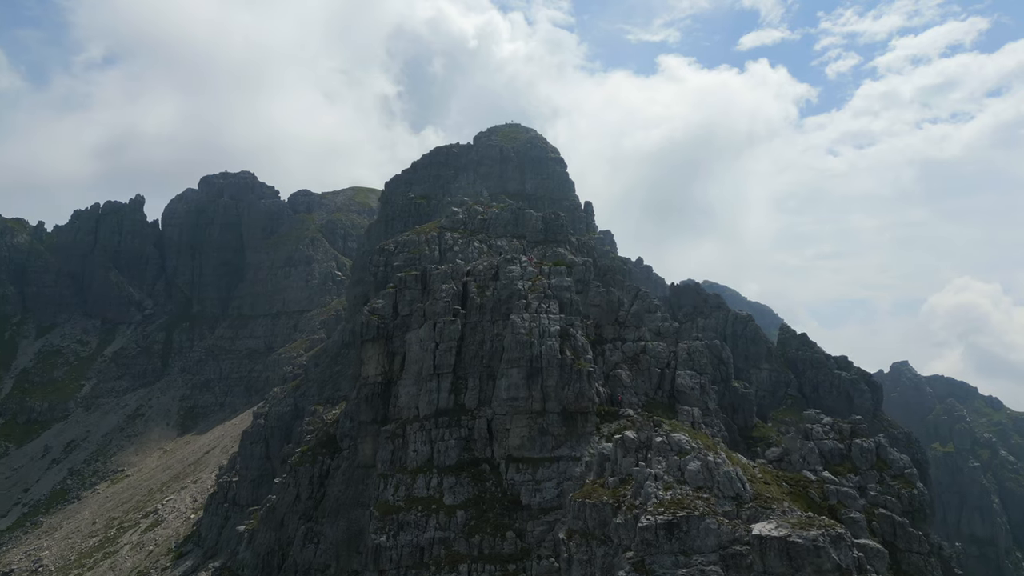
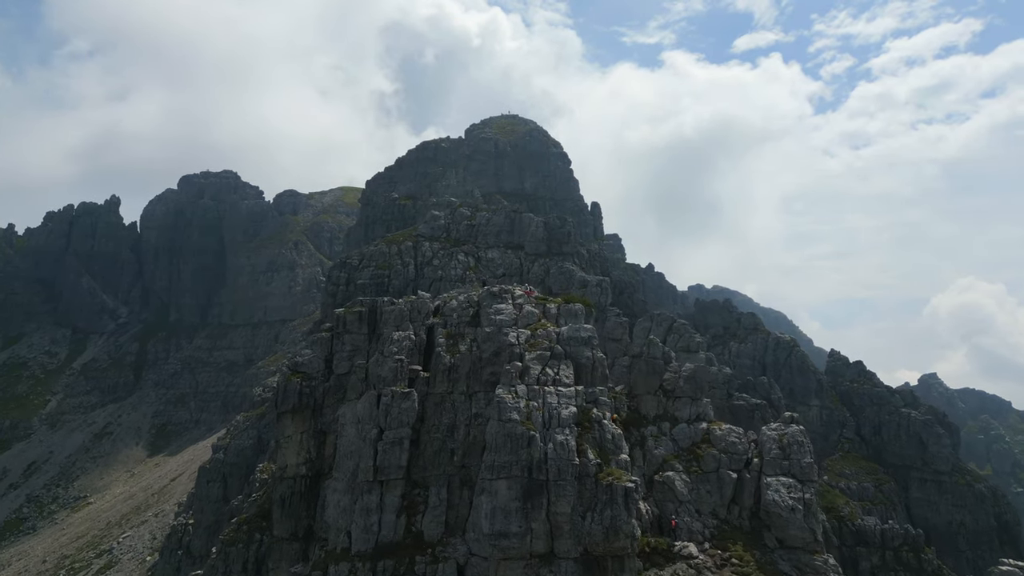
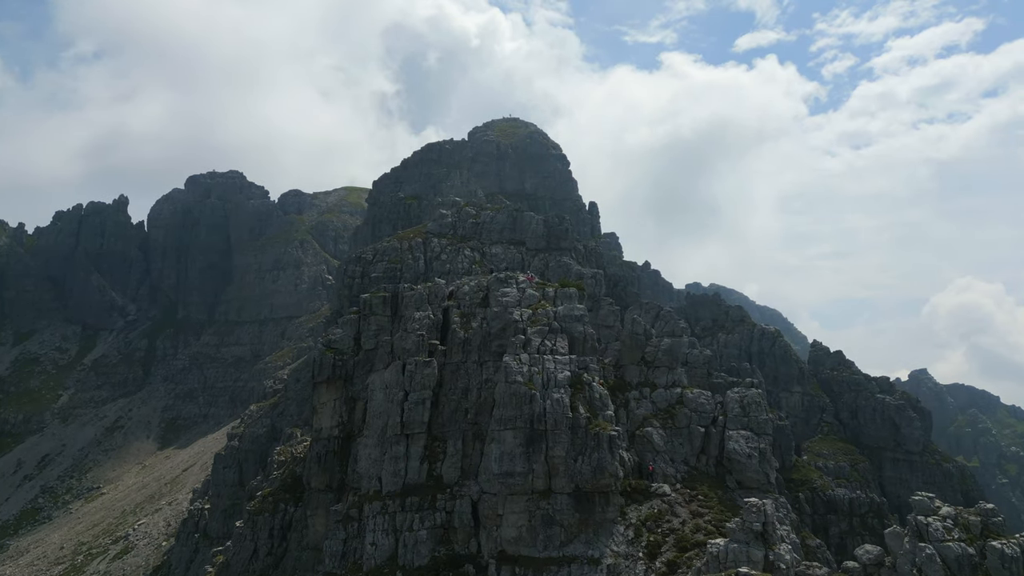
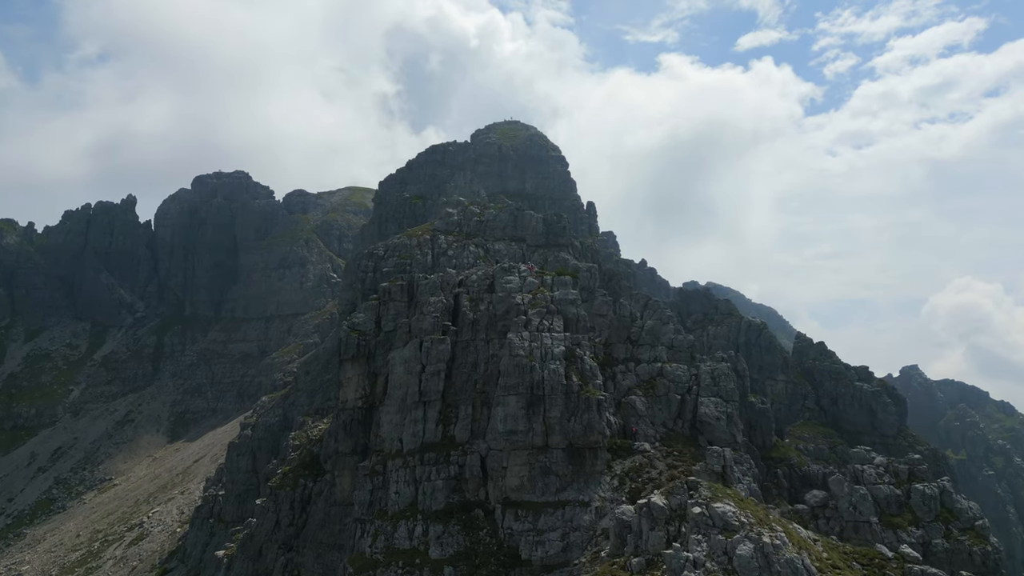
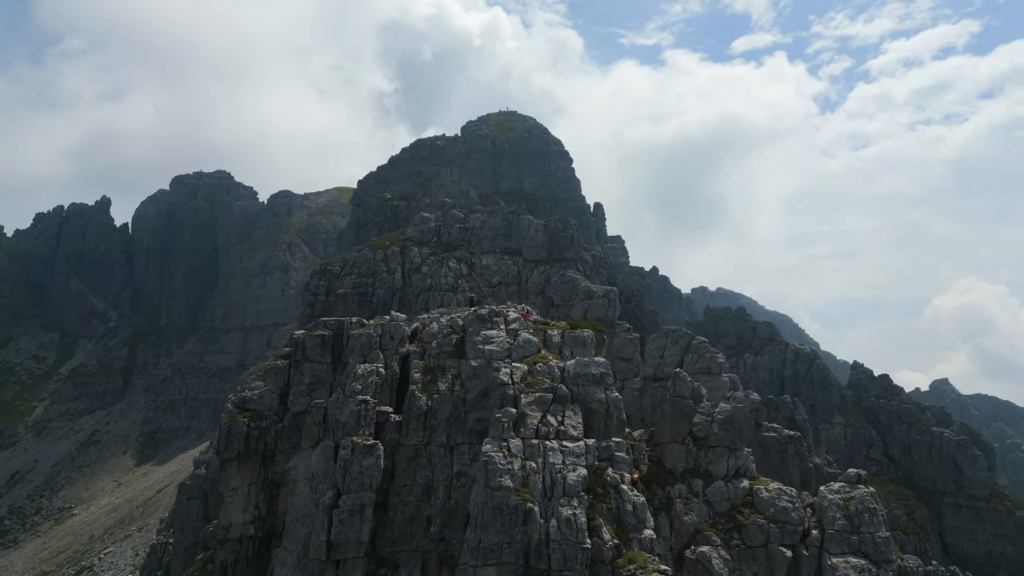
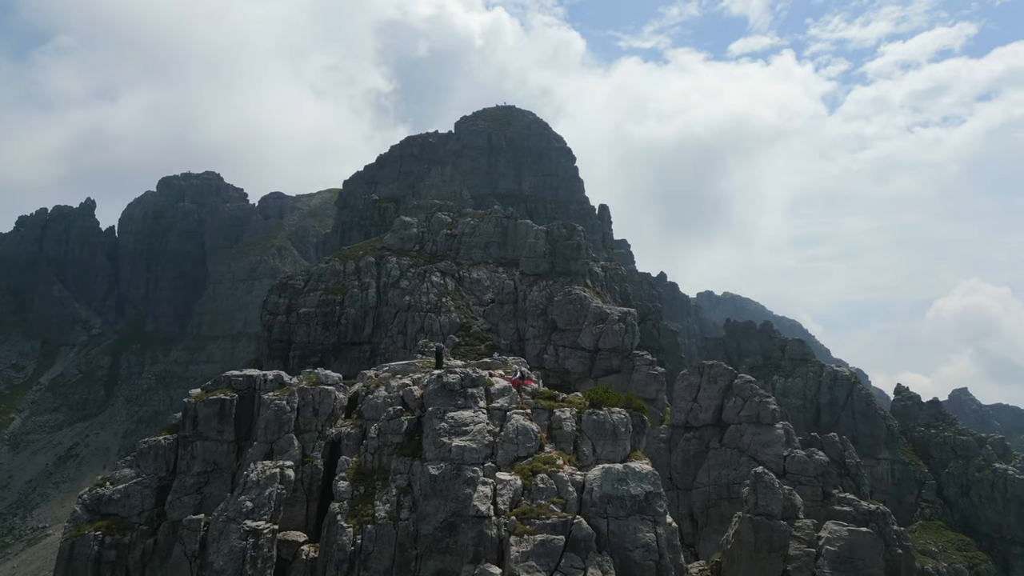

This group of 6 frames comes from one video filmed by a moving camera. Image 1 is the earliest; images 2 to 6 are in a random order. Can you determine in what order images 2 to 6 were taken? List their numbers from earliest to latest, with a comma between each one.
4, 3, 2, 5, 6
